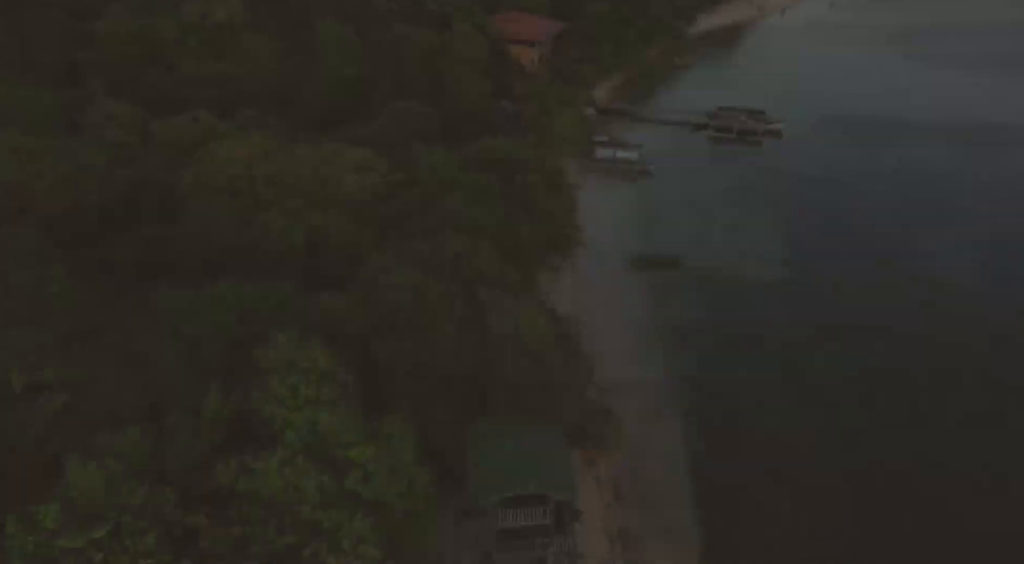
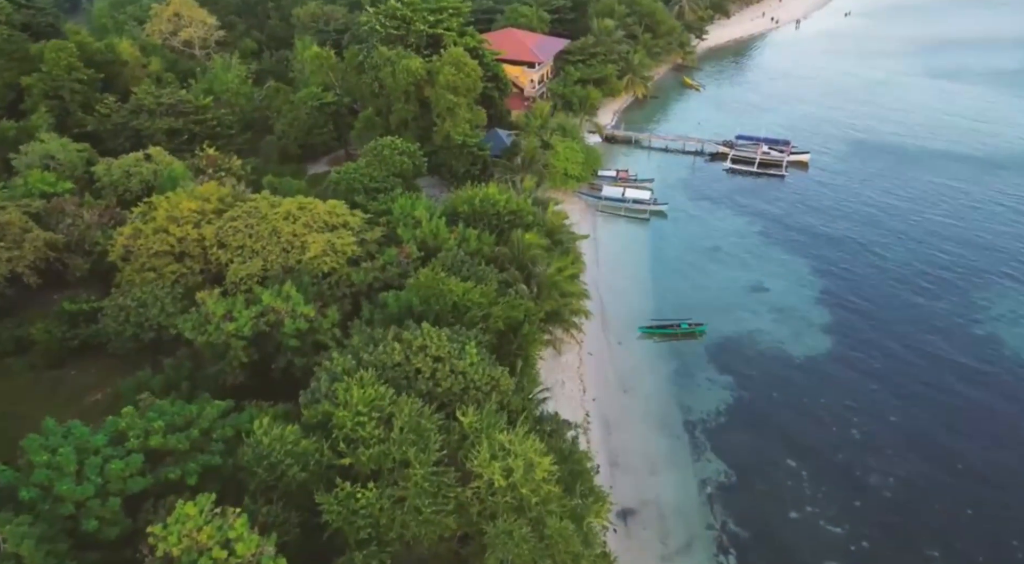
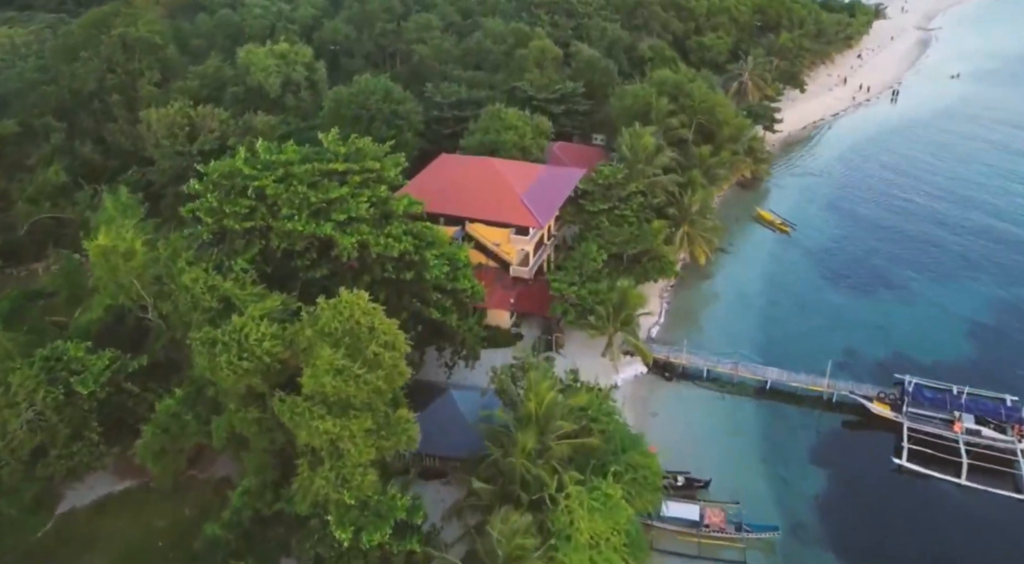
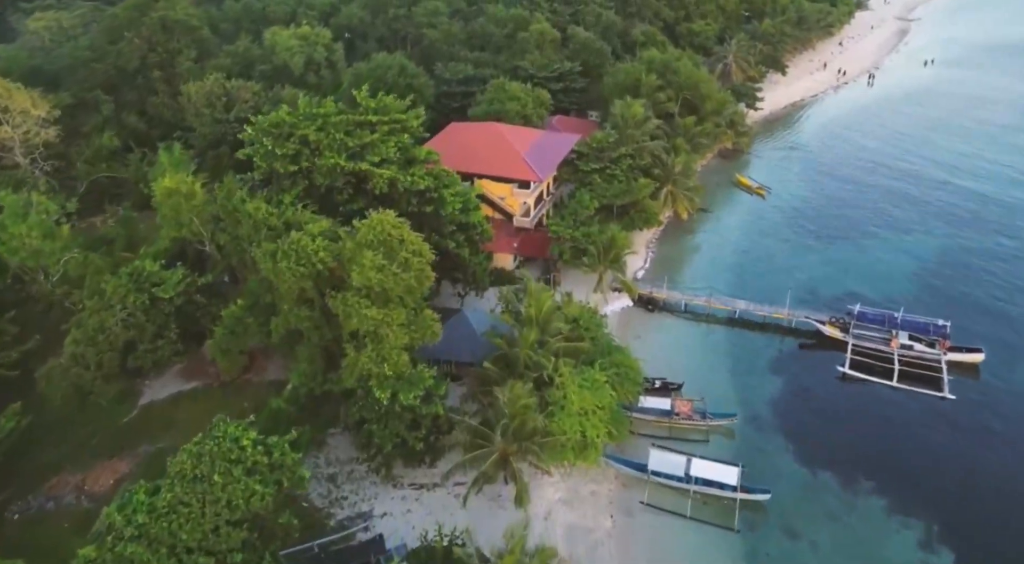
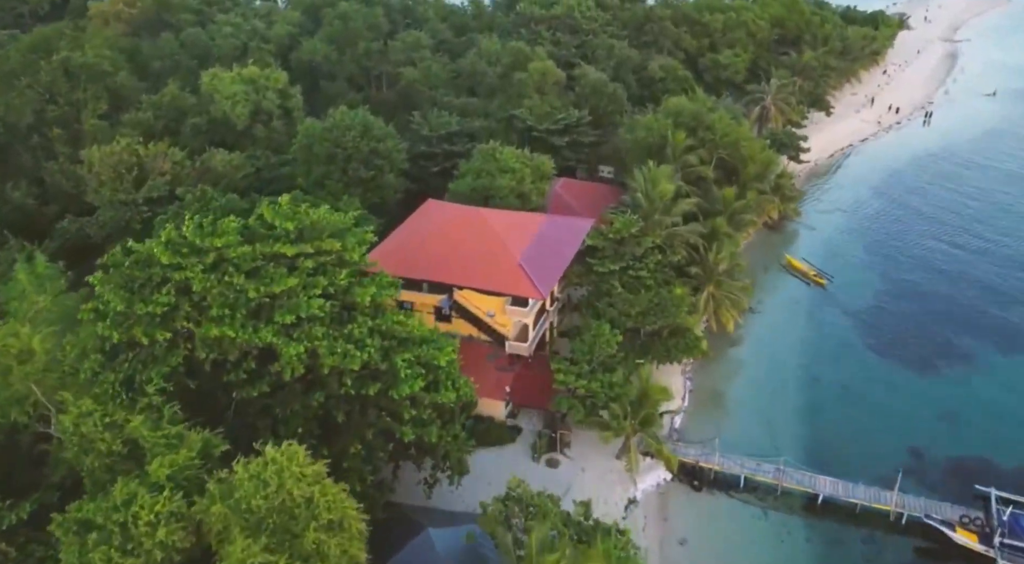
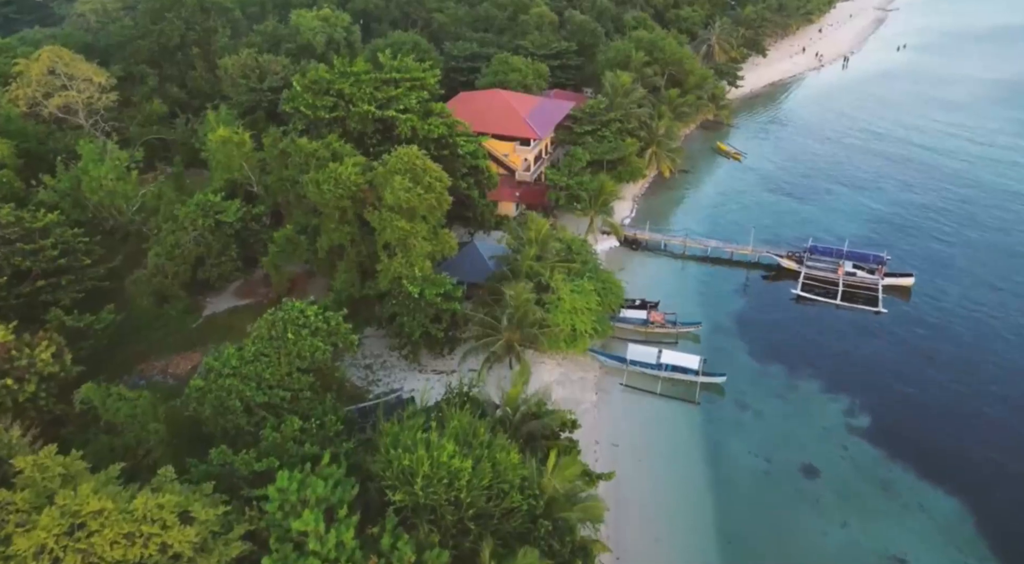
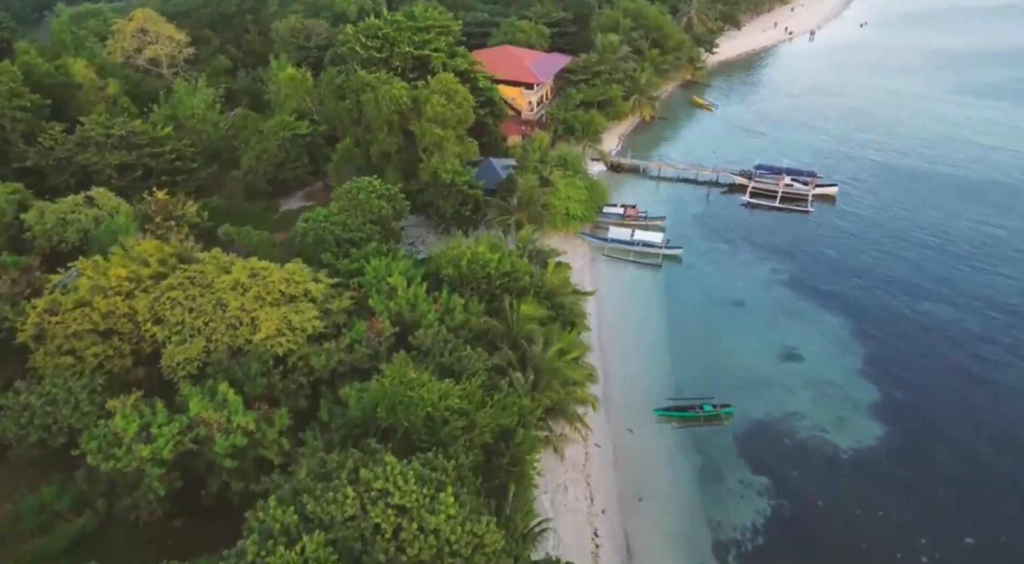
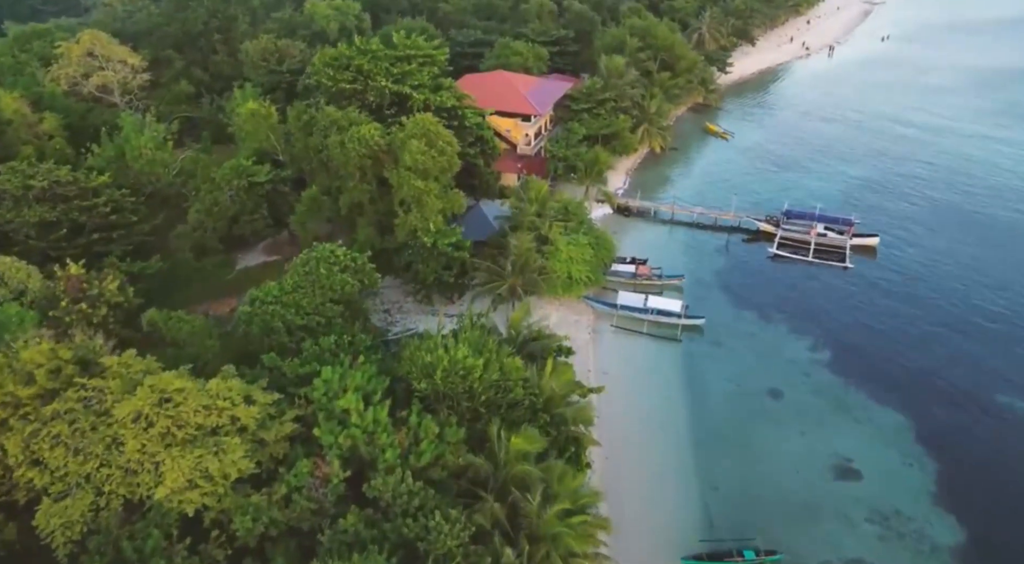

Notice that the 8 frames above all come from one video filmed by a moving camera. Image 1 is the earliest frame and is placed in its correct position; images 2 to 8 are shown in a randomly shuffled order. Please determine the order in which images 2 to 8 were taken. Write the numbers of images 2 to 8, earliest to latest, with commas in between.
2, 7, 8, 6, 4, 3, 5
